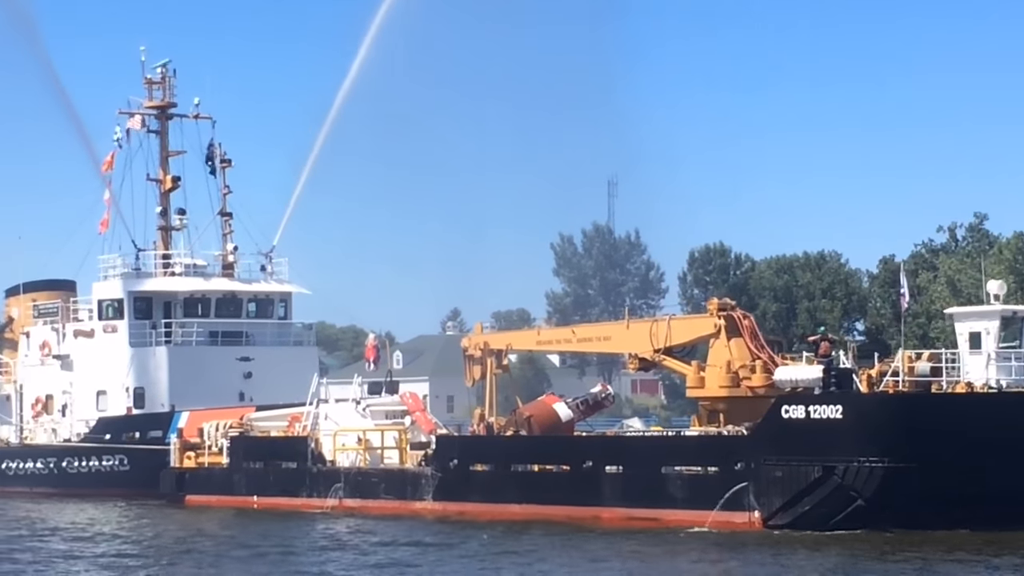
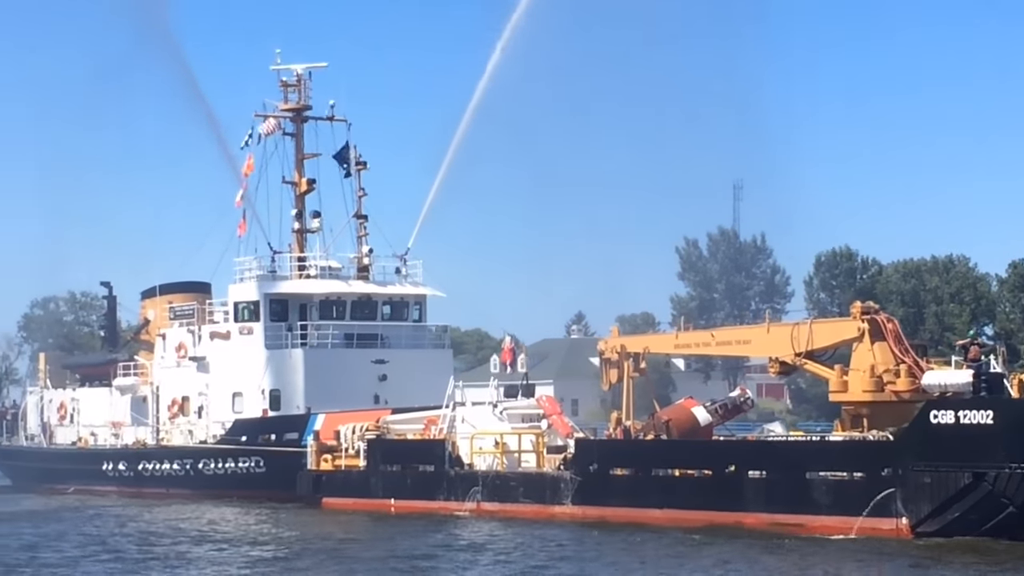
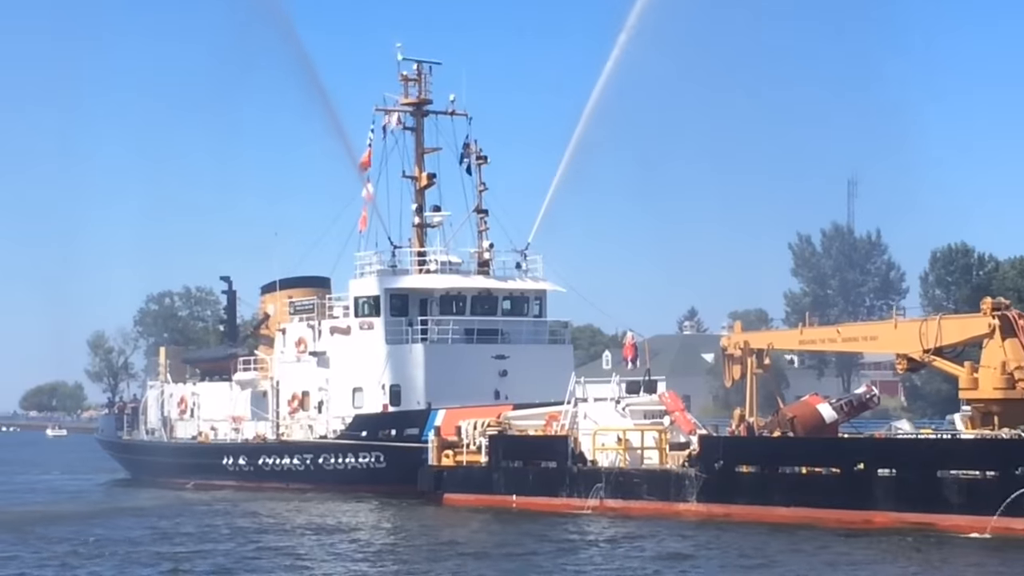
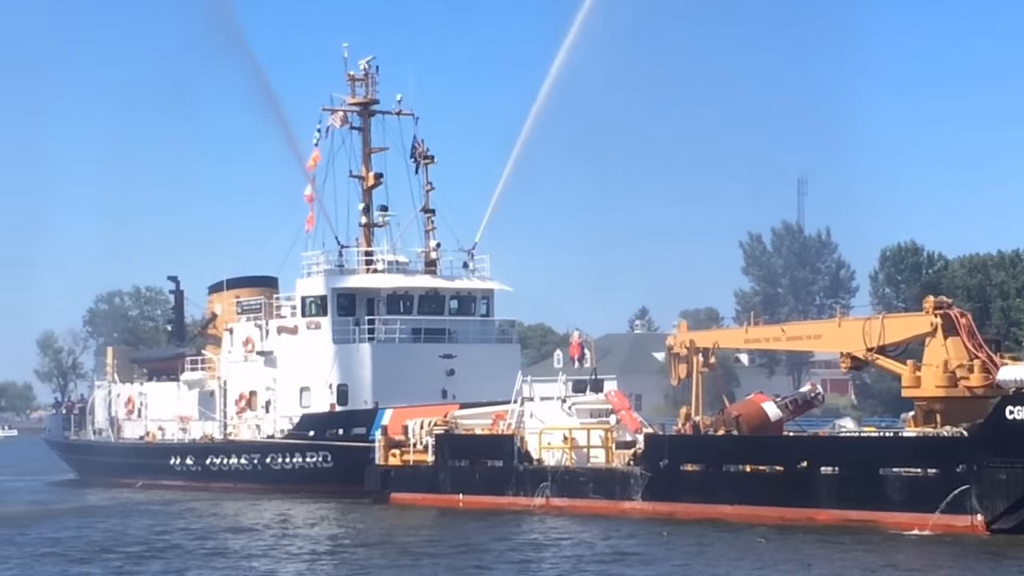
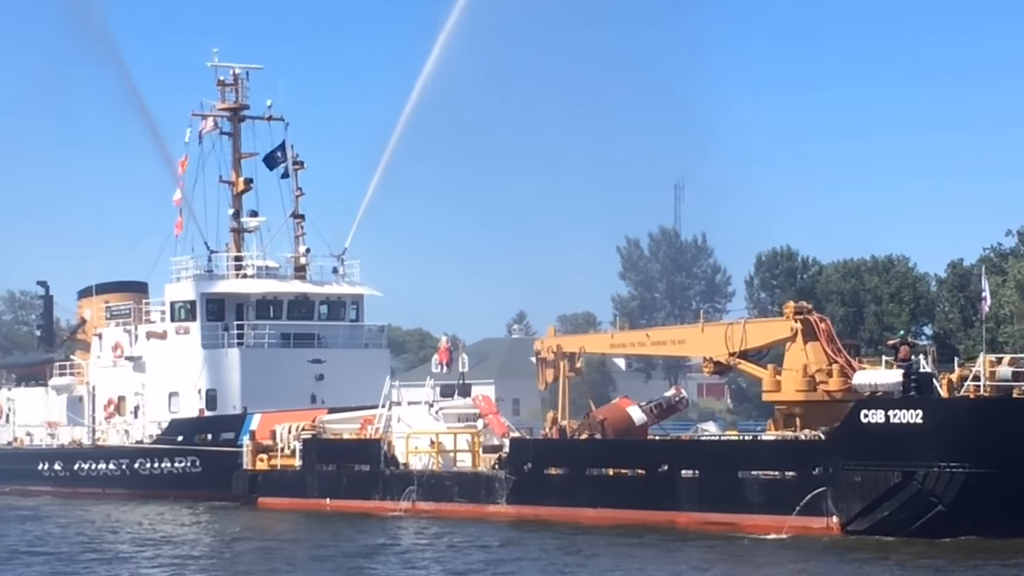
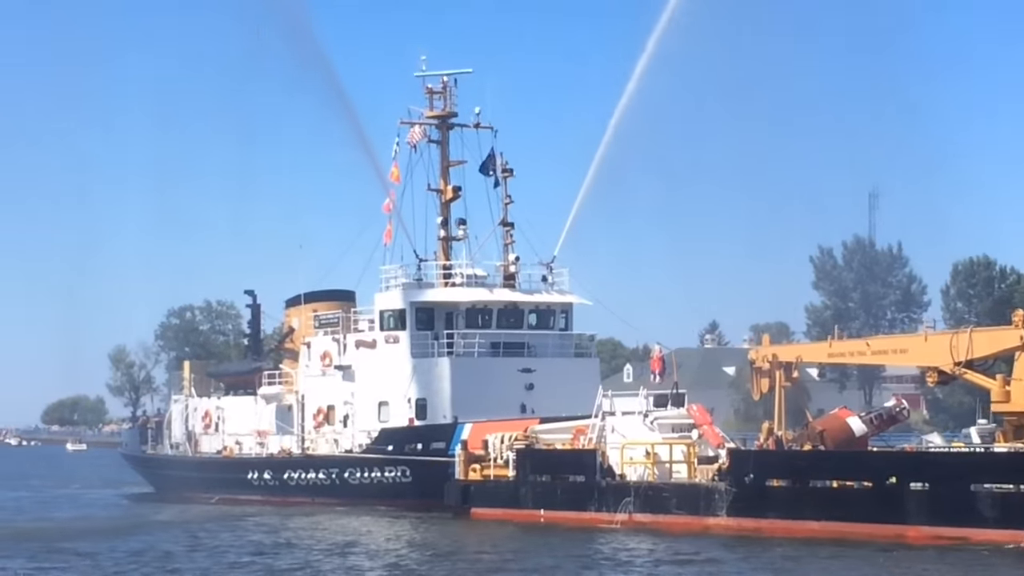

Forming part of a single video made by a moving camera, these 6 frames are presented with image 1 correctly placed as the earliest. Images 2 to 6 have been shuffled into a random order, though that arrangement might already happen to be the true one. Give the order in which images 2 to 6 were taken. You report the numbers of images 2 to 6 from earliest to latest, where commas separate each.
5, 2, 4, 3, 6
